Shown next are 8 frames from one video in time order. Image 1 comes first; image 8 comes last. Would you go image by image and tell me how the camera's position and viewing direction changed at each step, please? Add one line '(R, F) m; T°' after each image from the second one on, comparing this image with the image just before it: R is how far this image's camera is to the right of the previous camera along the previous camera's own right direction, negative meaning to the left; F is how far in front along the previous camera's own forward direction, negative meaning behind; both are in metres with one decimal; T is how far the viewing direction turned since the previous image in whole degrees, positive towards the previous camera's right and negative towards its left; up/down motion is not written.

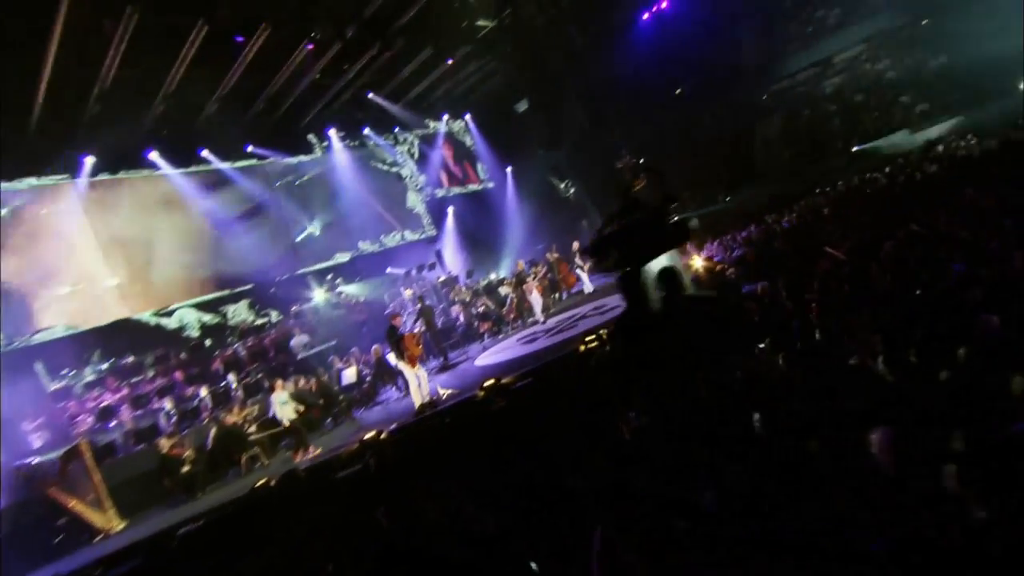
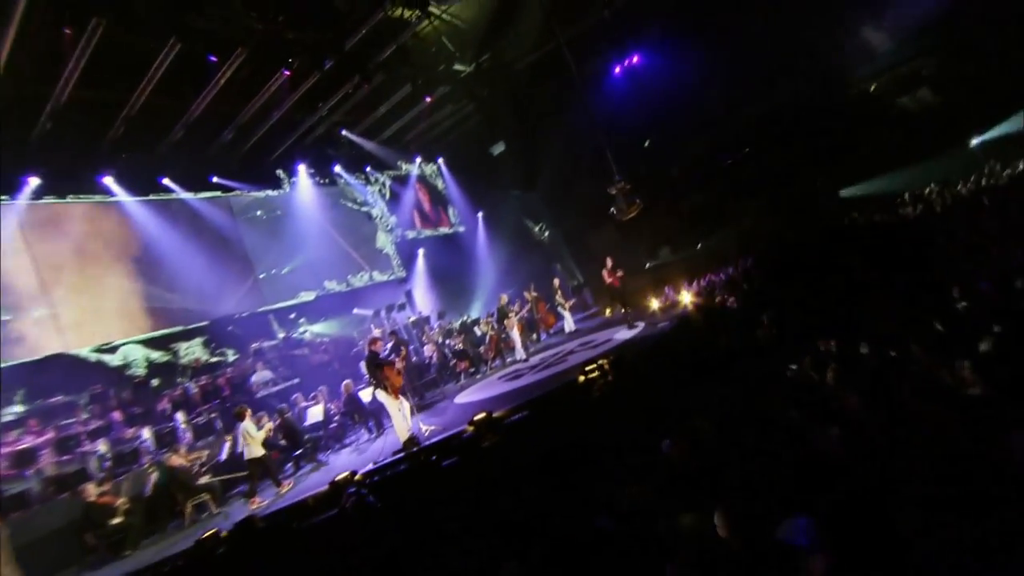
(-0.3, +0.4) m; +4°
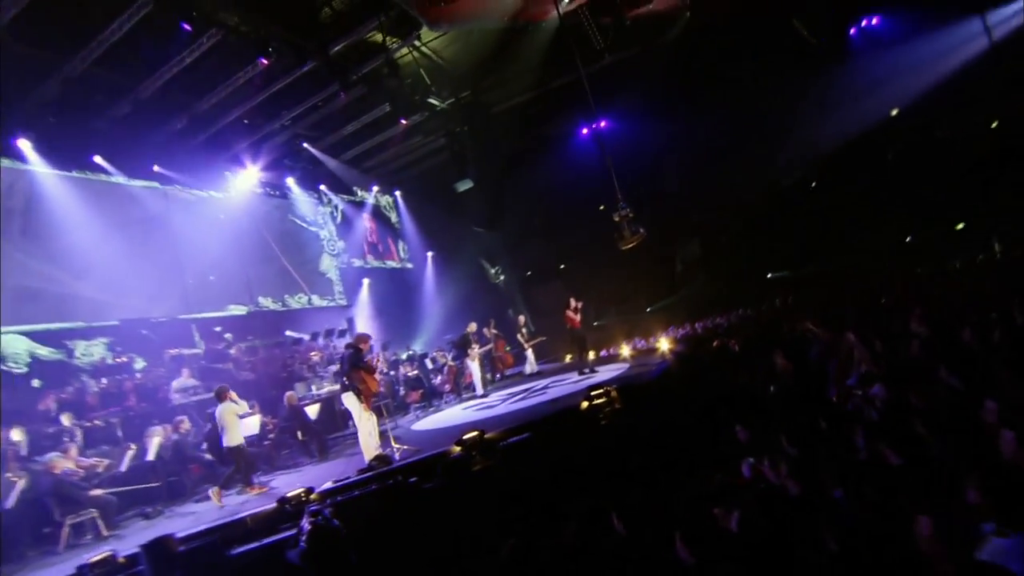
(-0.6, +0.6) m; +7°
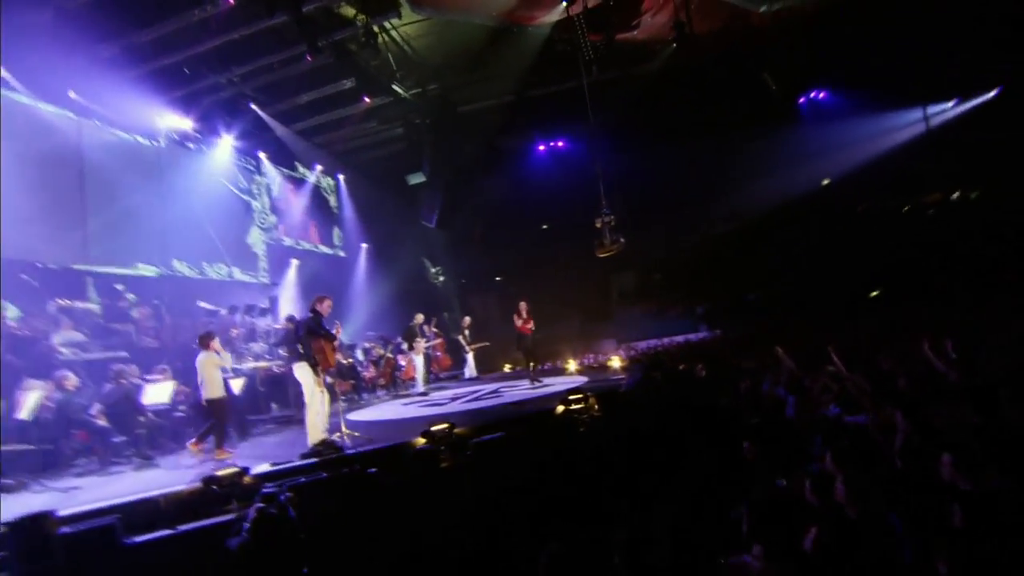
(-0.4, +0.4) m; +8°
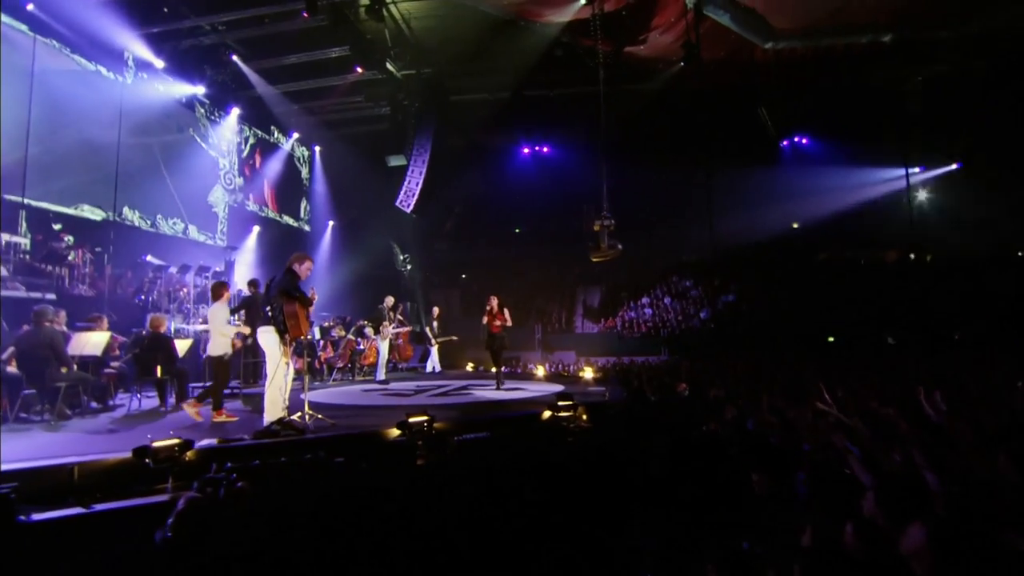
(-0.3, +0.4) m; +4°
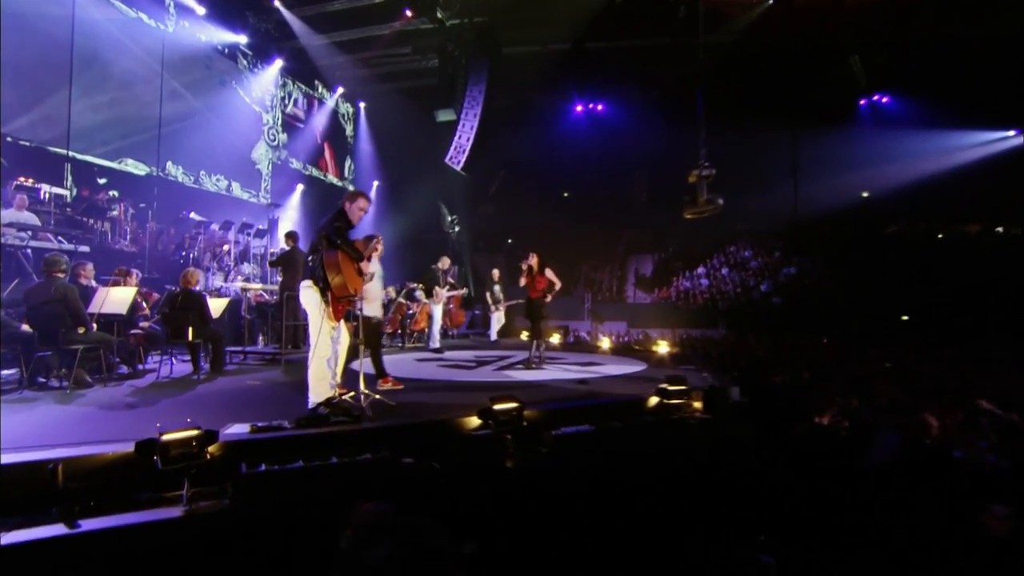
(-0.3, +0.7) m; -4°
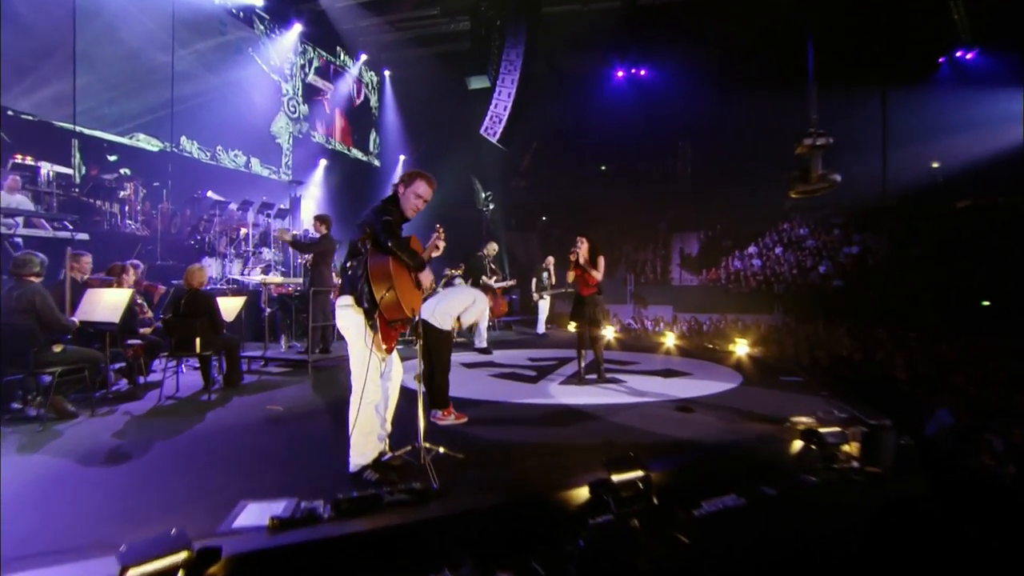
(-0.3, +0.7) m; -2°
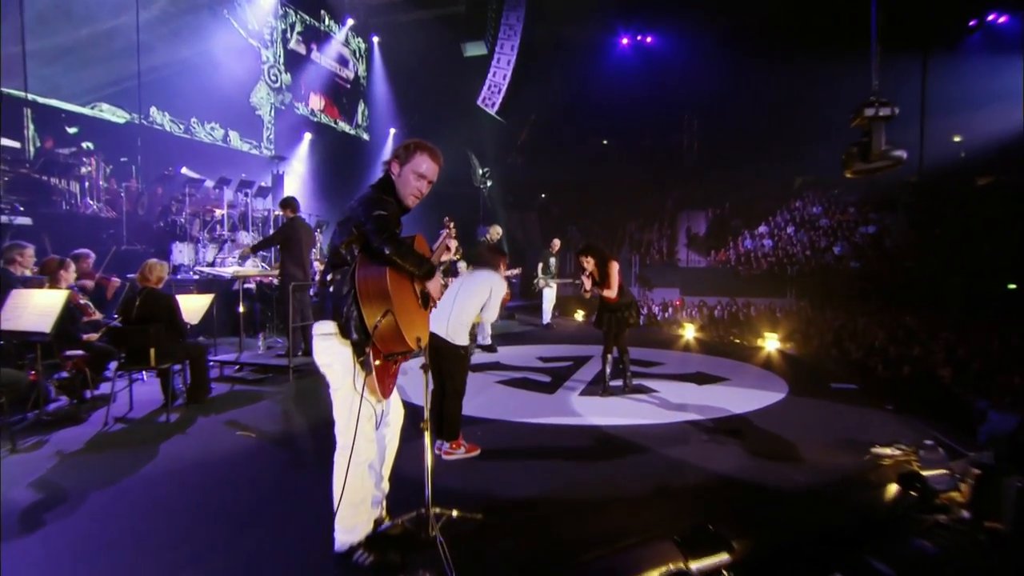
(-0.1, +0.5) m; +1°
